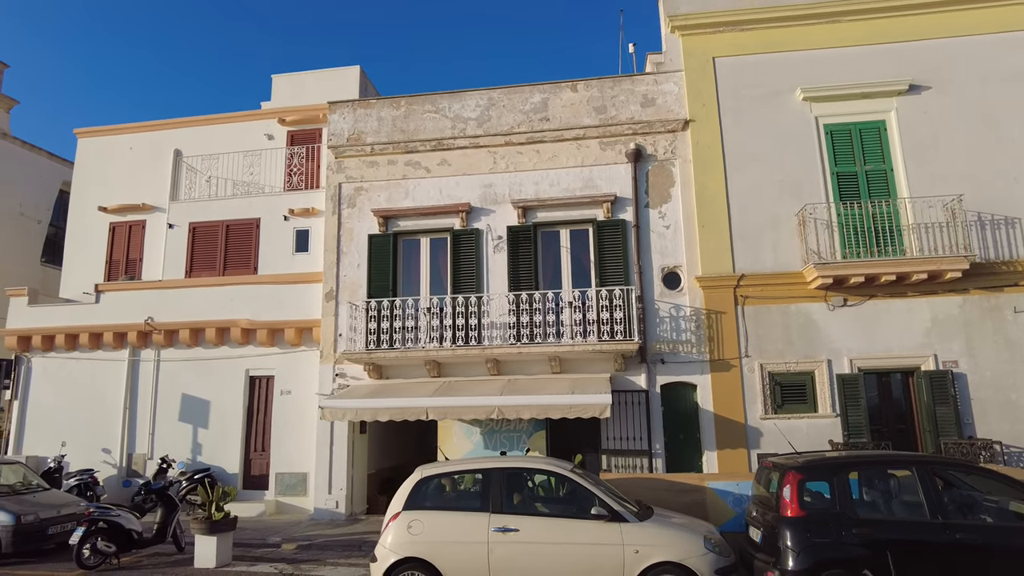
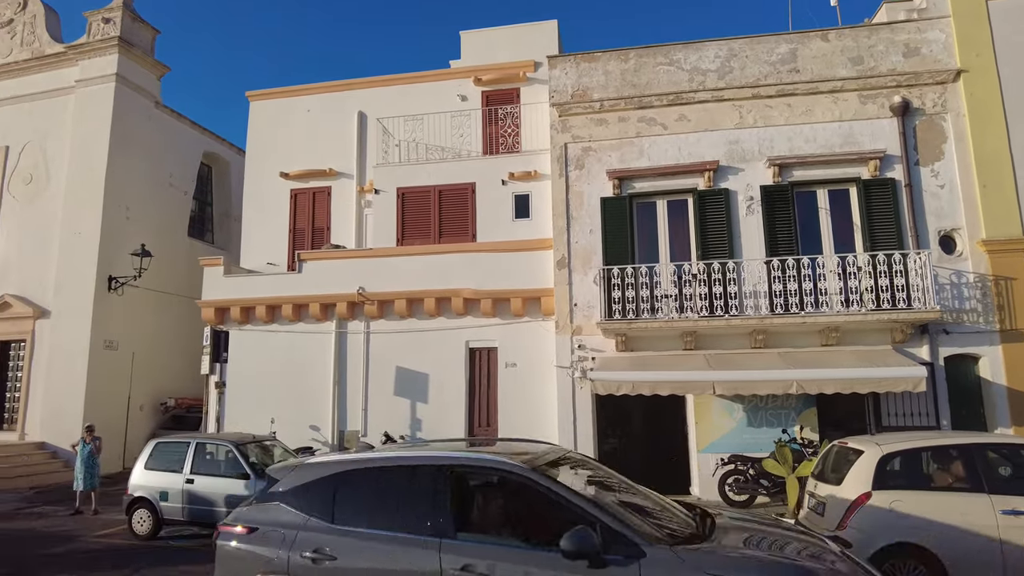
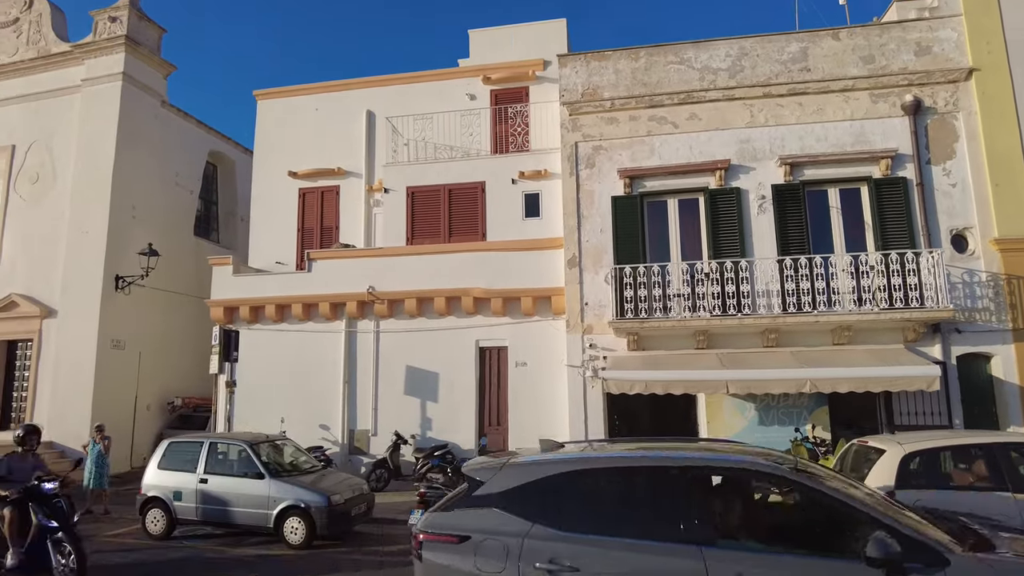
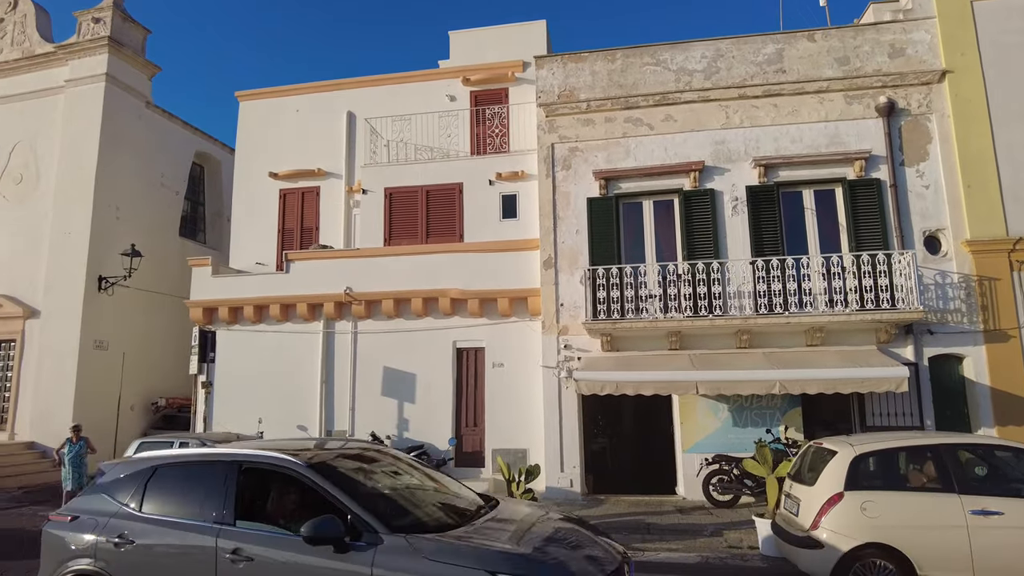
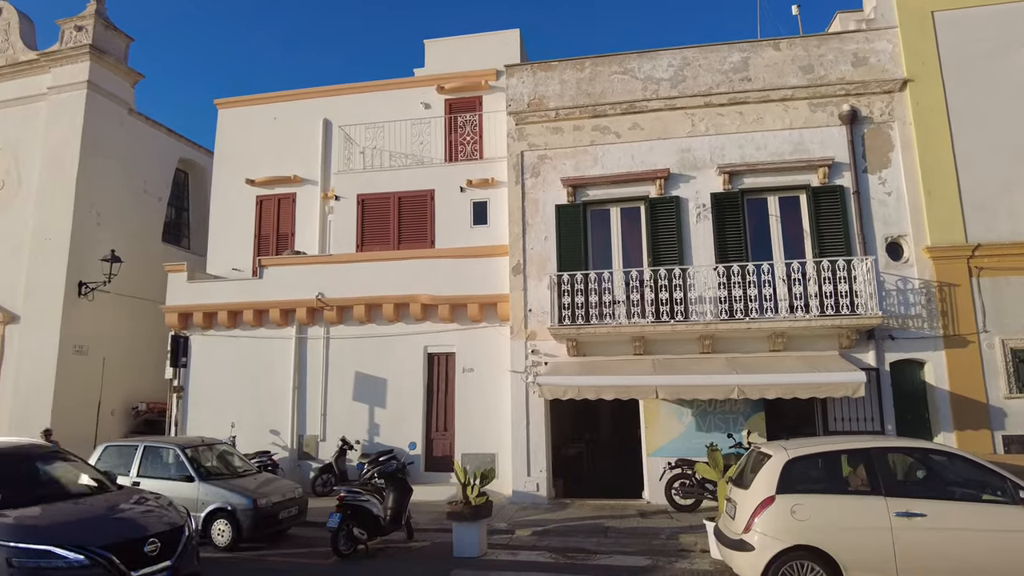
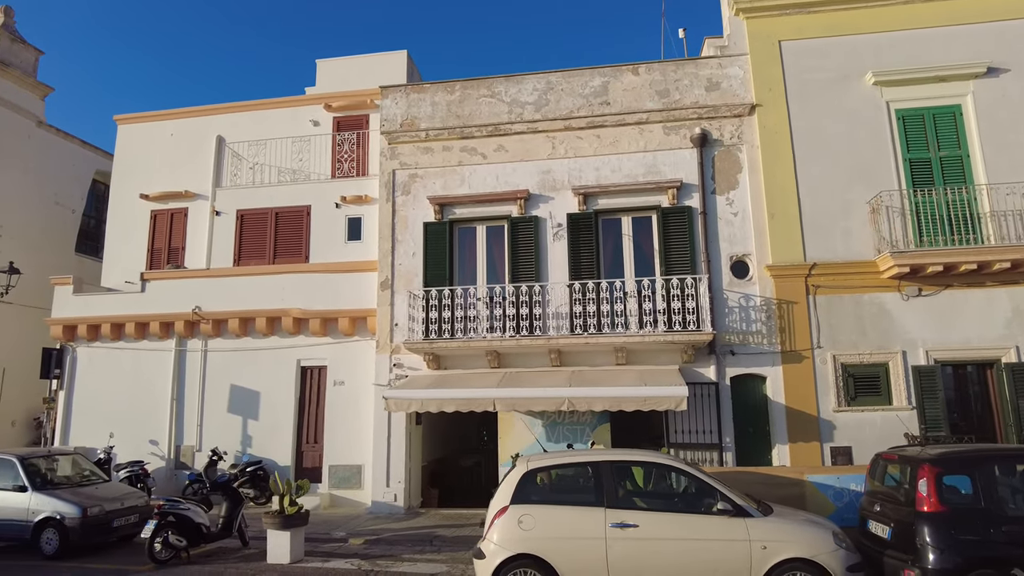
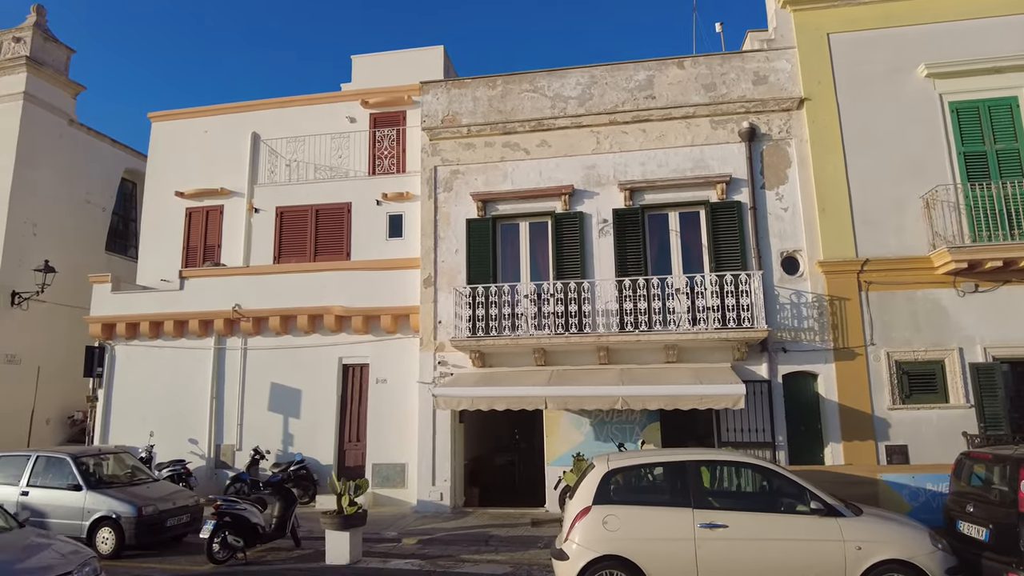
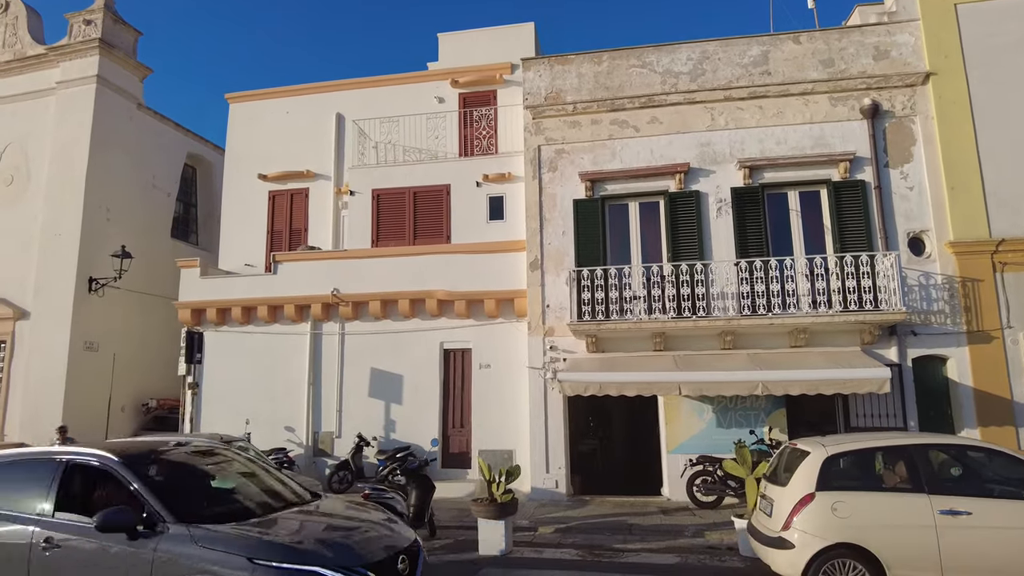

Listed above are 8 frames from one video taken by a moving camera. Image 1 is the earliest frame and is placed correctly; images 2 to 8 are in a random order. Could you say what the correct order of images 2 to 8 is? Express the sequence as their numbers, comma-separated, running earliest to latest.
6, 7, 5, 8, 4, 2, 3
